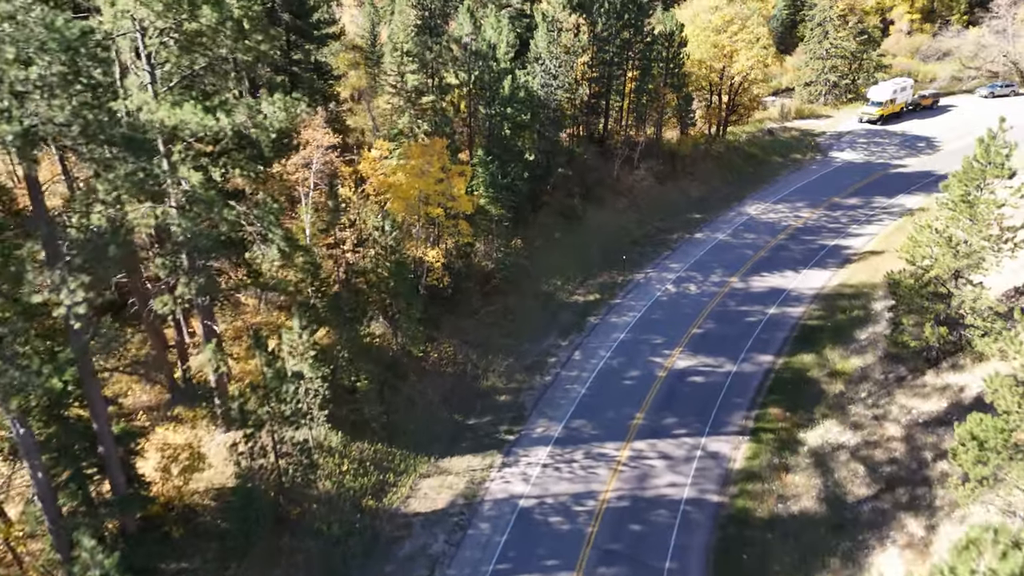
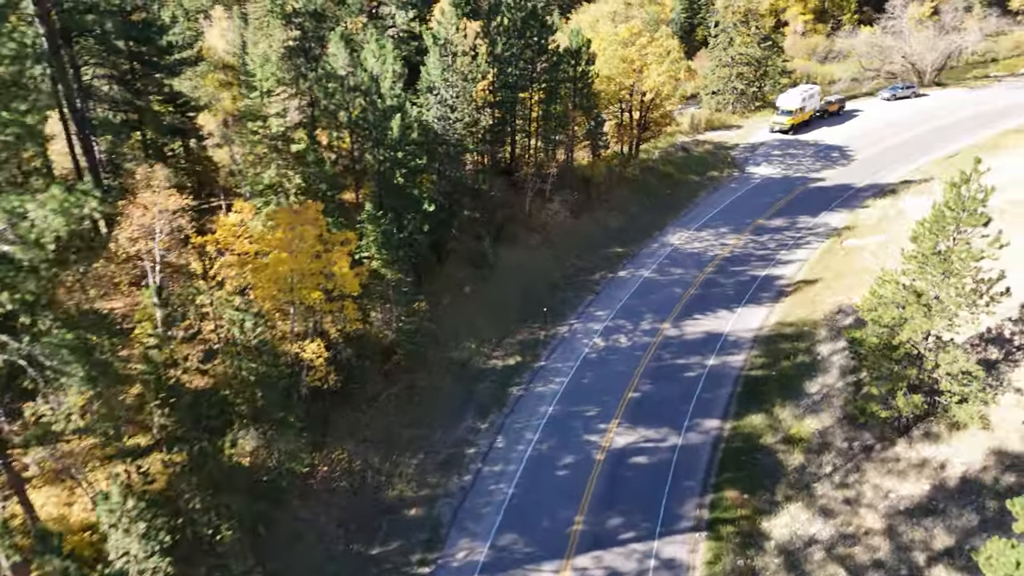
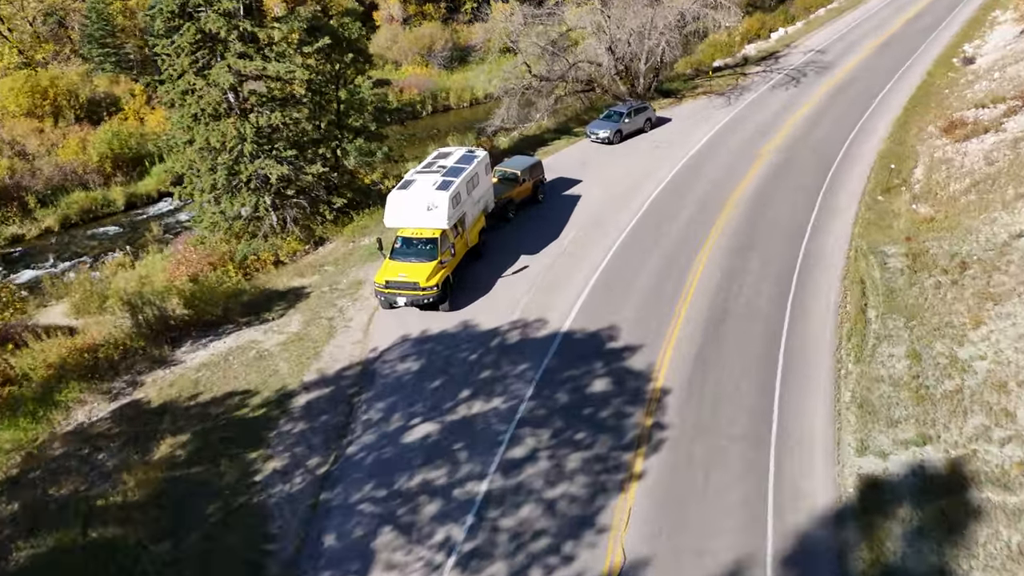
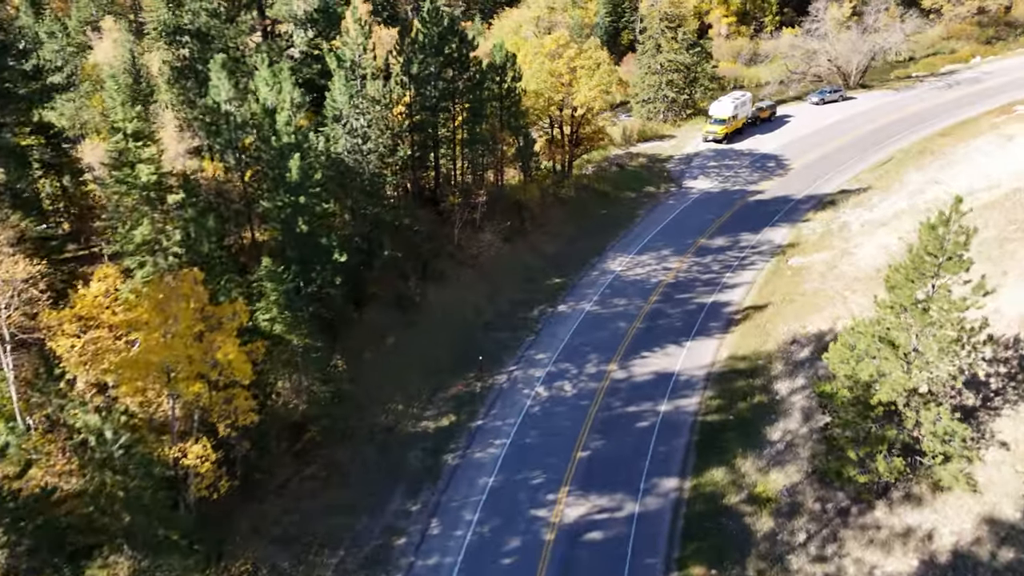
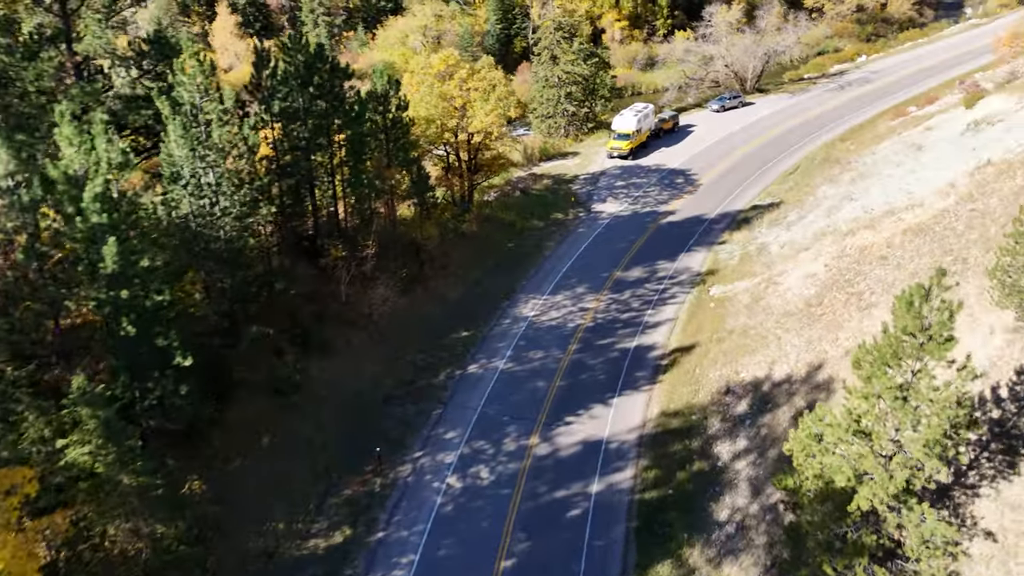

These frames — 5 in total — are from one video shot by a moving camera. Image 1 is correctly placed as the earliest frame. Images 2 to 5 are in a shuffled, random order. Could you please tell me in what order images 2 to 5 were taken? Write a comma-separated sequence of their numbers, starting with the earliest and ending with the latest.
2, 4, 5, 3
